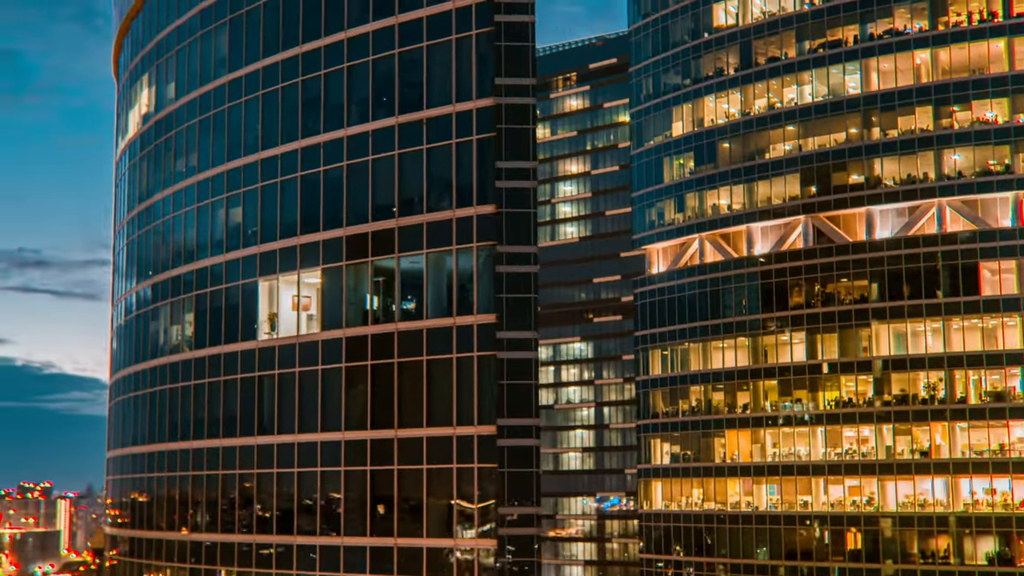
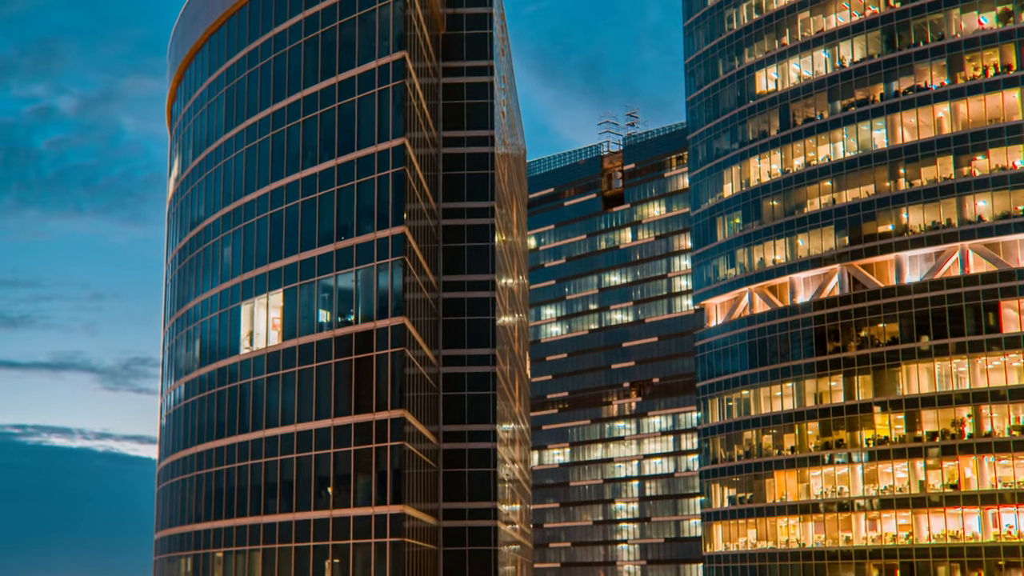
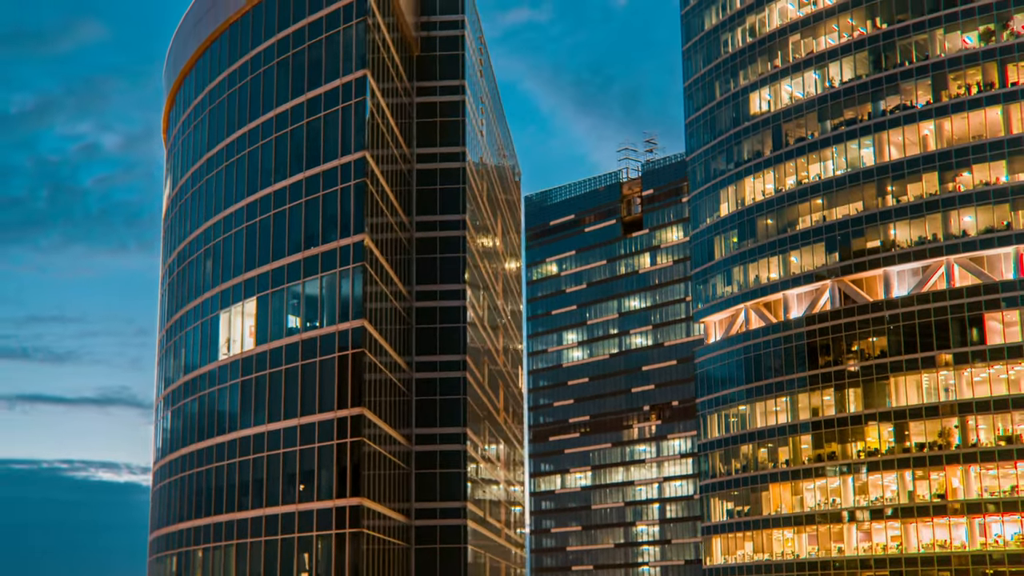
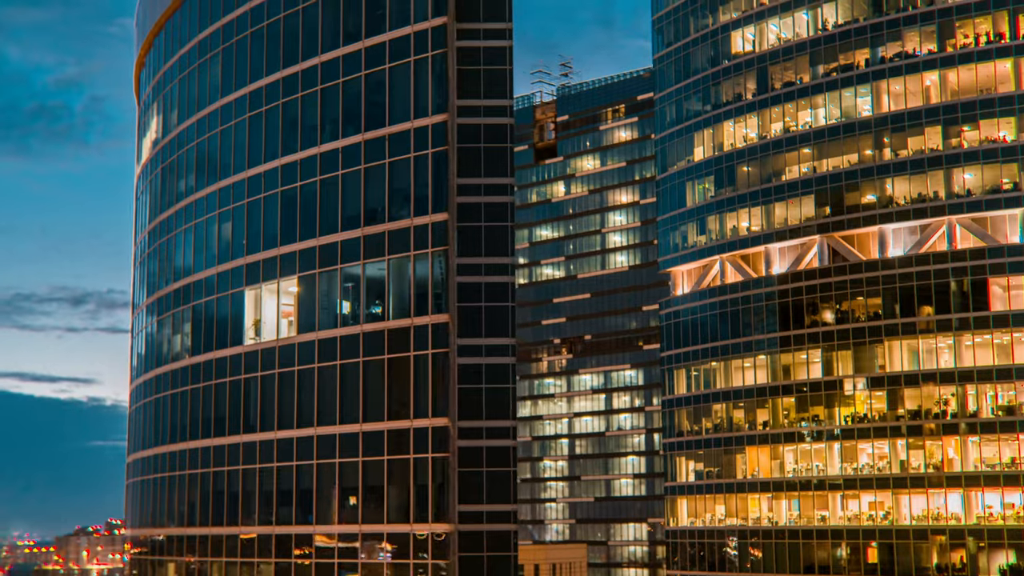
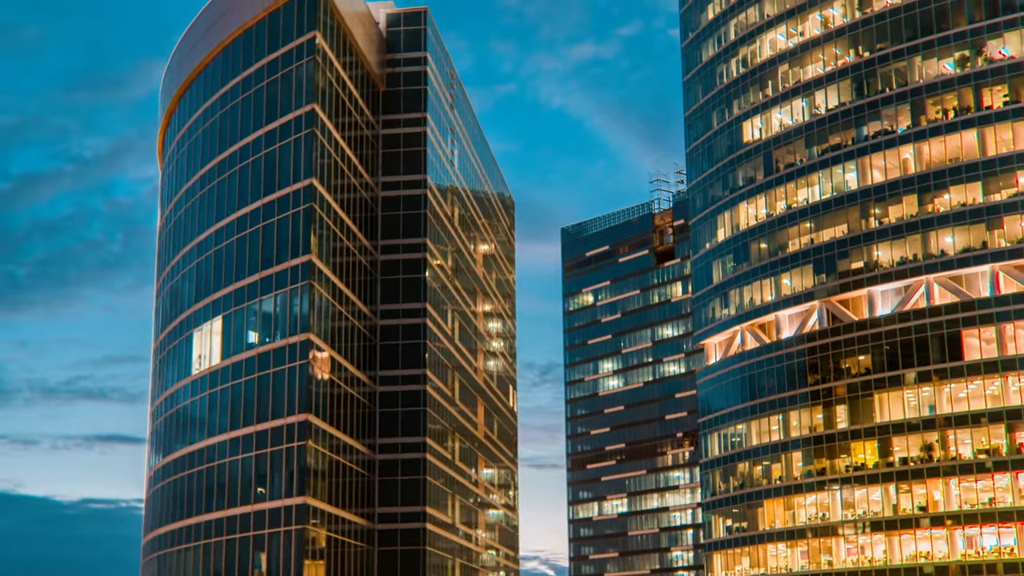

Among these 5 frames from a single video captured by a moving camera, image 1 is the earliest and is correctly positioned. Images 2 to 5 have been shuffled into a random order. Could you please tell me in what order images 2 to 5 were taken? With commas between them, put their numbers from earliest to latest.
4, 2, 3, 5
